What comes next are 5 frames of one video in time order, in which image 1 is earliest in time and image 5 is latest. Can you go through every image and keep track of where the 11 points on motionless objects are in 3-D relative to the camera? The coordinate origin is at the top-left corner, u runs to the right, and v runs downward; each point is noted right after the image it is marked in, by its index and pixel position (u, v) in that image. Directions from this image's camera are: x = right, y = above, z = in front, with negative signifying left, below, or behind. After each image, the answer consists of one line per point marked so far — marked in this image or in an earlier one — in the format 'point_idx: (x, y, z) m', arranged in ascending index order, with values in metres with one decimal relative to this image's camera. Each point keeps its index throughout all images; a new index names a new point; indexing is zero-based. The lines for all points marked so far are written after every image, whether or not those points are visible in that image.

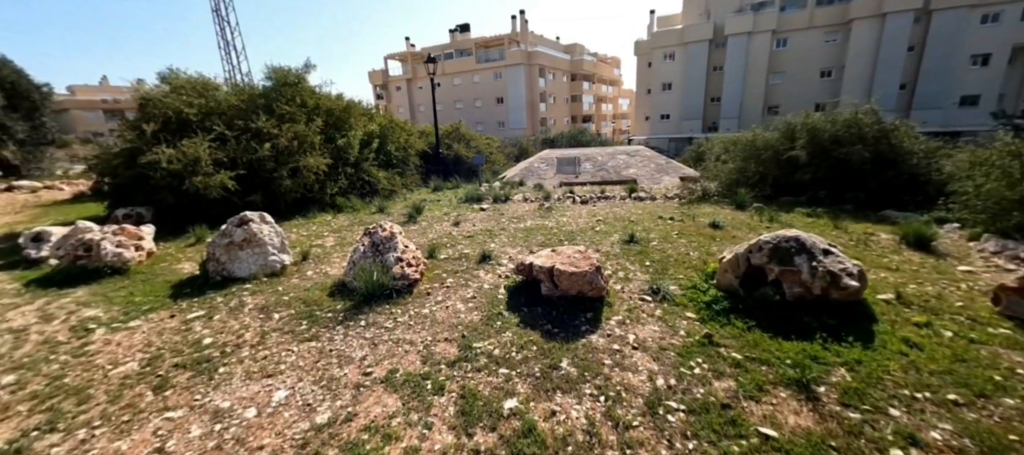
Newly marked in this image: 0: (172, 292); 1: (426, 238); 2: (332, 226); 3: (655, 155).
0: (-3.7, -0.7, +4.3) m
1: (-1.4, -0.2, +6.4) m
2: (-3.4, 0.0, +7.6) m
3: (+4.9, +2.4, +13.5) m
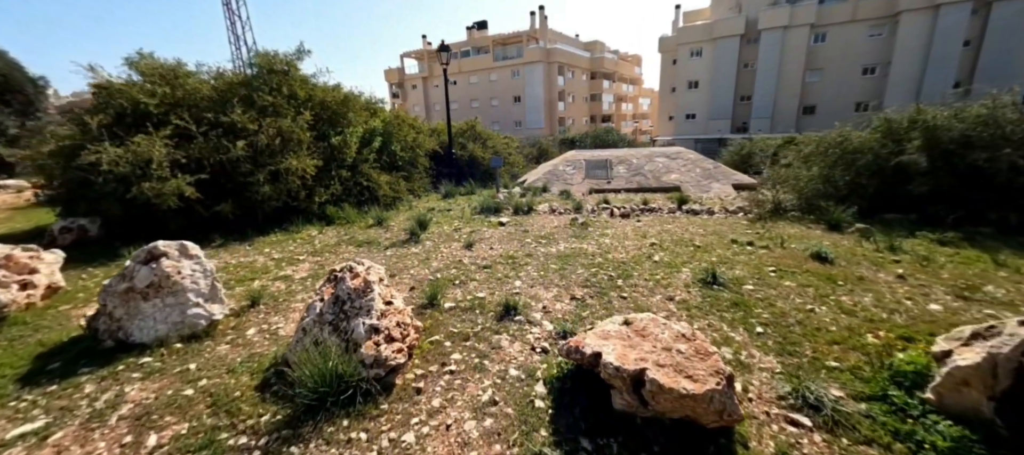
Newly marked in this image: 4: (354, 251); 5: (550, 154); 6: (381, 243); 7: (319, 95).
0: (-3.4, -1.0, +2.8) m
1: (-1.0, -0.5, +4.8) m
2: (-3.0, -0.3, +6.1) m
3: (+5.5, +2.0, +11.7) m
4: (-2.3, -0.3, +5.7) m
5: (+1.8, +3.7, +19.6) m
6: (-2.0, -0.2, +6.1) m
7: (-4.0, +2.8, +8.2) m
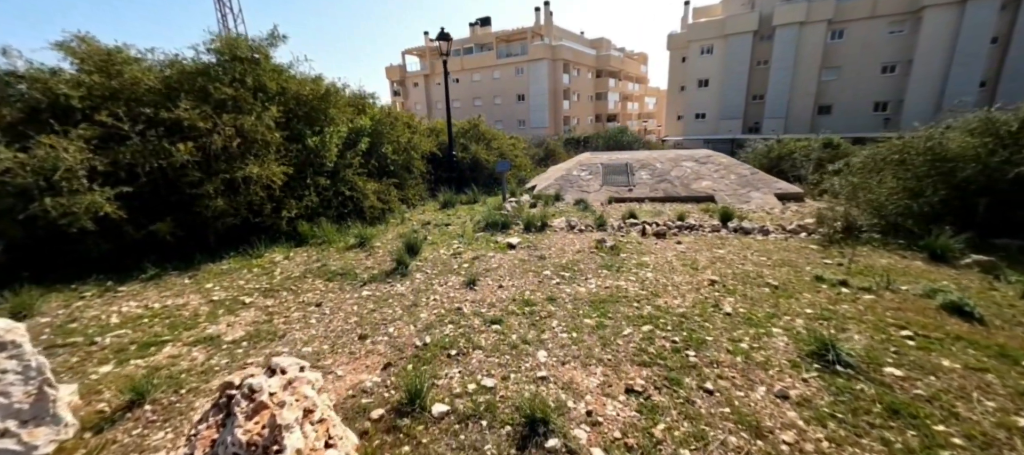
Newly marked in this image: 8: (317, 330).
0: (-3.3, -1.3, +1.5) m
1: (-0.9, -0.8, +3.4) m
2: (-2.9, -0.6, +4.8) m
3: (+5.7, +1.7, +10.3) m
4: (-2.1, -0.7, +4.4) m
5: (+2.1, +3.3, +18.3) m
6: (-1.8, -0.6, +4.7) m
7: (-3.8, +2.4, +6.9) m
8: (-1.7, -0.9, +3.4) m
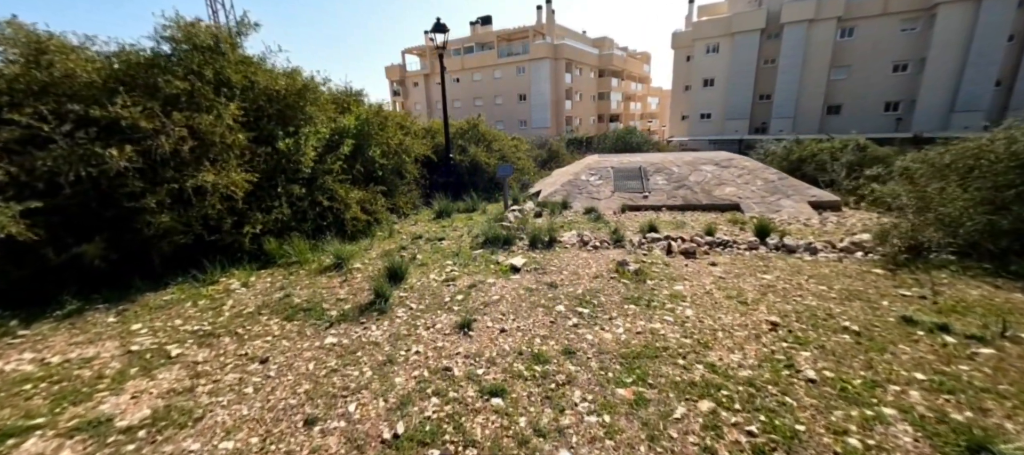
0: (-3.2, -1.6, +0.6) m
1: (-0.8, -1.1, +2.5) m
2: (-2.8, -0.8, +3.8) m
3: (+5.8, +1.4, +9.4) m
4: (-2.1, -0.9, +3.5) m
5: (+2.2, +3.1, +17.3) m
6: (-1.8, -0.8, +3.8) m
7: (-3.8, +2.2, +6.0) m
8: (-1.6, -1.1, +2.5) m
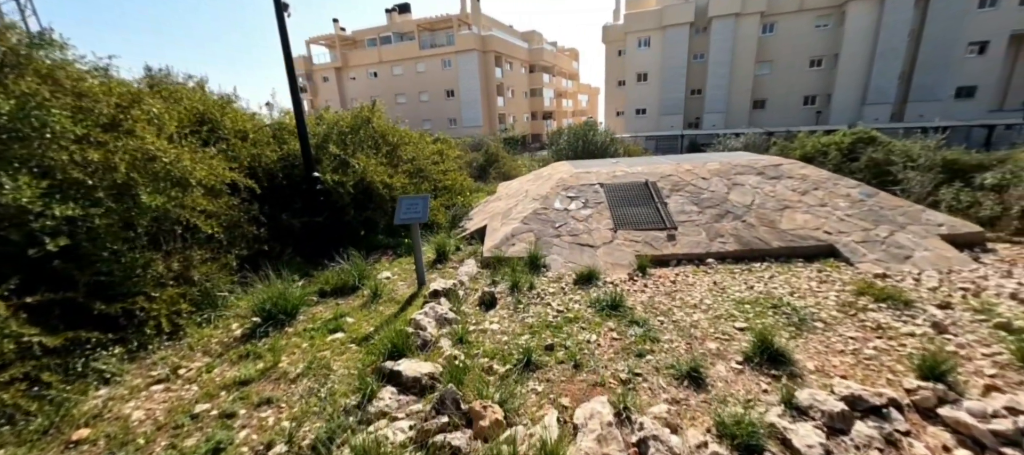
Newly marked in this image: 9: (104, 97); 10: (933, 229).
0: (-2.6, -2.7, -4.1) m
1: (-0.6, -2.1, -1.8) m
2: (-2.8, -2.0, -0.8) m
3: (+4.7, +0.8, +6.0) m
4: (-2.0, -2.0, -1.0) m
5: (-0.3, +2.2, +13.3) m
6: (-1.8, -1.9, -0.7) m
7: (-4.3, +1.0, +1.1) m
8: (-1.4, -2.2, -2.0) m
9: (-3.5, +1.1, +3.4) m
10: (+5.3, 0.0, +4.9) m
